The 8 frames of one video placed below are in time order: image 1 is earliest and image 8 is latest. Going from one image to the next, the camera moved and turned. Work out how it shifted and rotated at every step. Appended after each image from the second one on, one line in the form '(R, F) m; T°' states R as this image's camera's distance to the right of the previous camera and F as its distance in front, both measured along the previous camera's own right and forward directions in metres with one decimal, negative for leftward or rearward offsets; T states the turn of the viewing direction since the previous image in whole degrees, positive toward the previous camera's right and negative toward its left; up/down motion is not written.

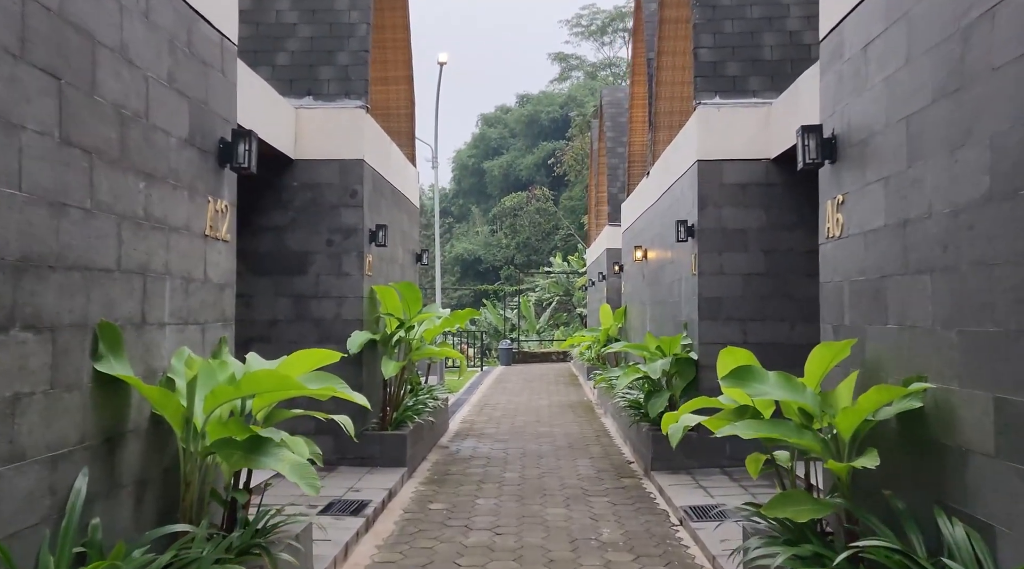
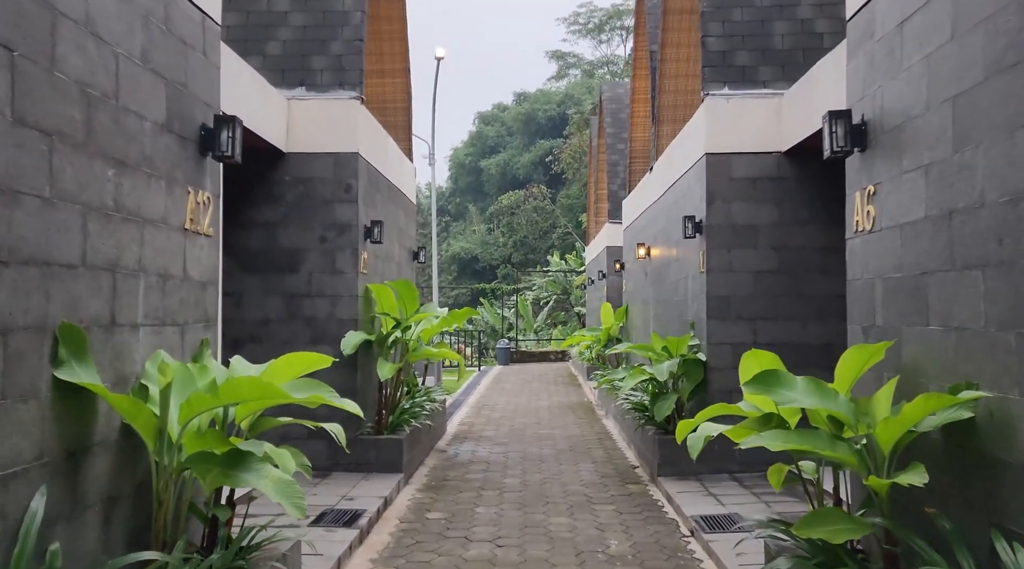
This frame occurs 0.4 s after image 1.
(0.0, +0.3) m; 0°
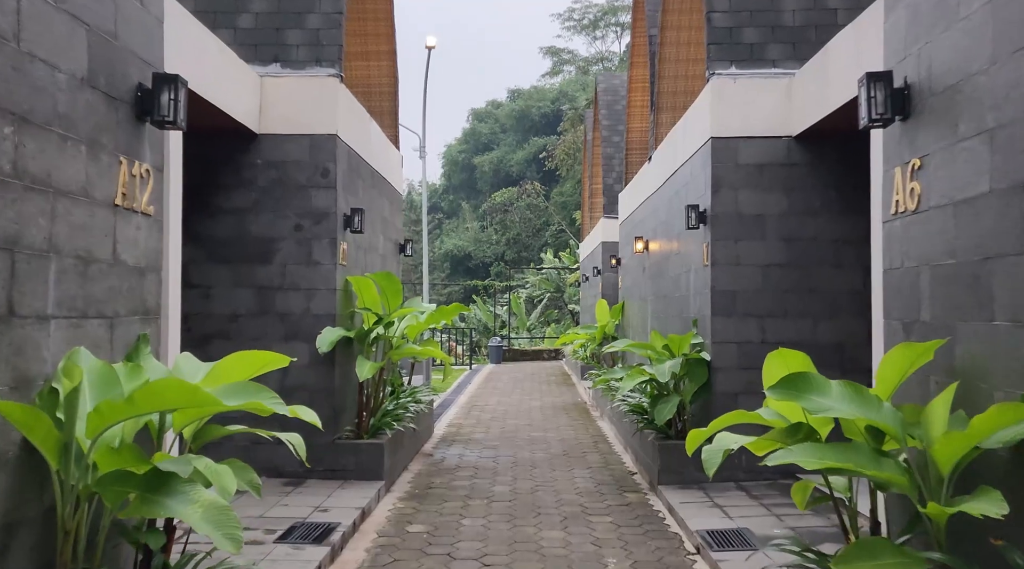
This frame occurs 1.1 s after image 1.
(0.0, +0.5) m; 0°
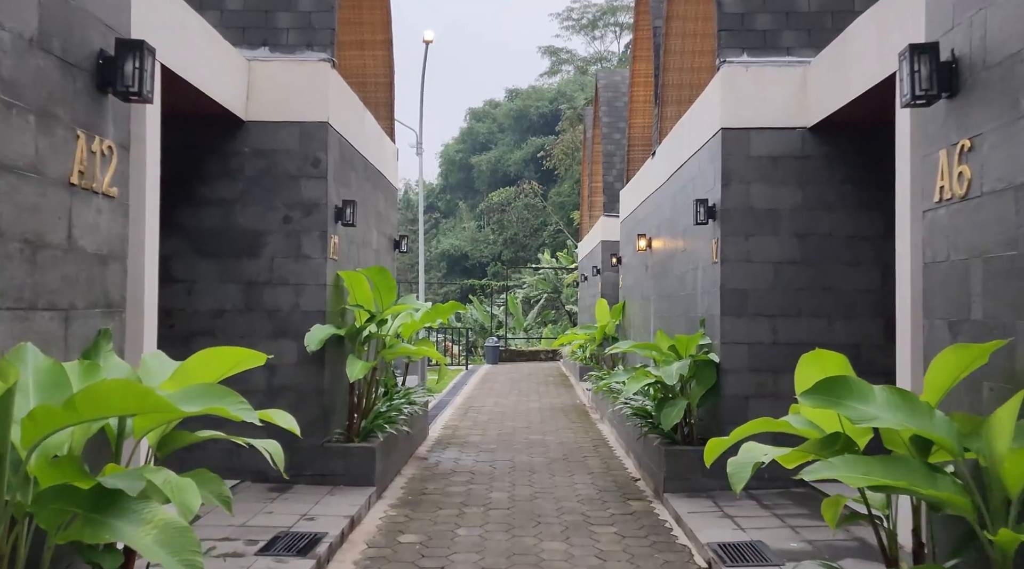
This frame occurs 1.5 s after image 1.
(0.0, +0.3) m; 0°
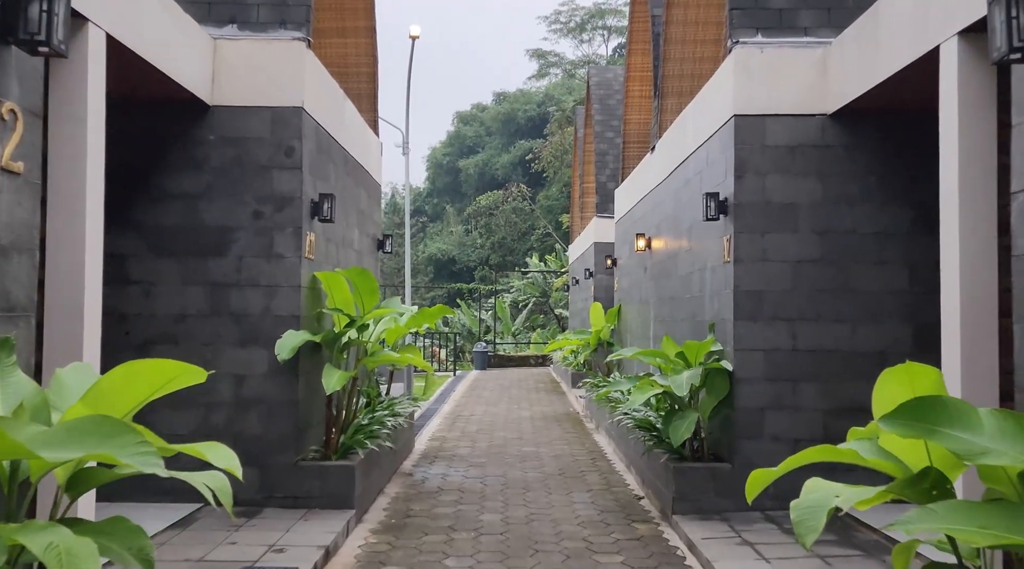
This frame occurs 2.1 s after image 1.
(0.0, +0.6) m; +1°
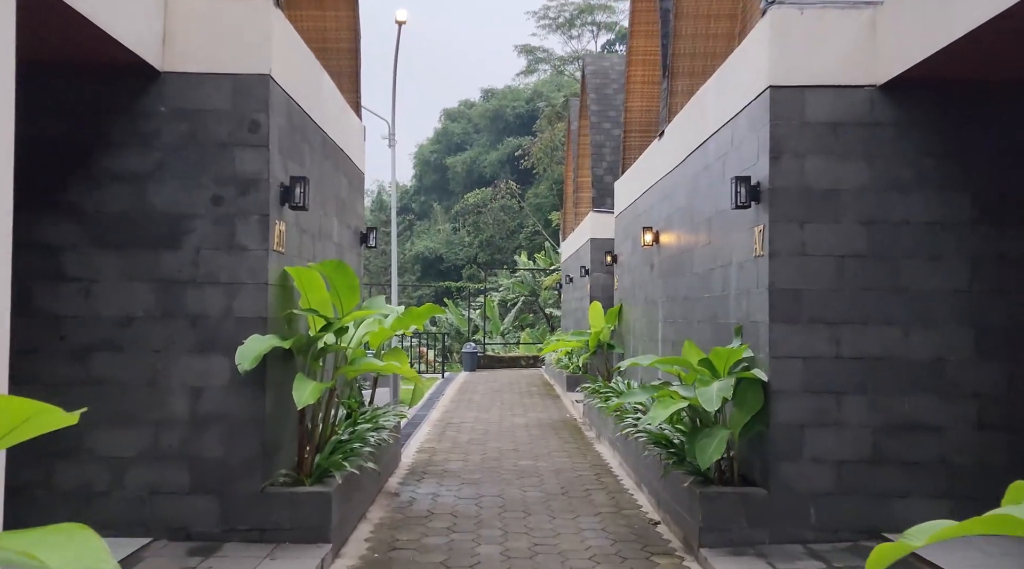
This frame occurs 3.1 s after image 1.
(-0.1, +0.8) m; +1°
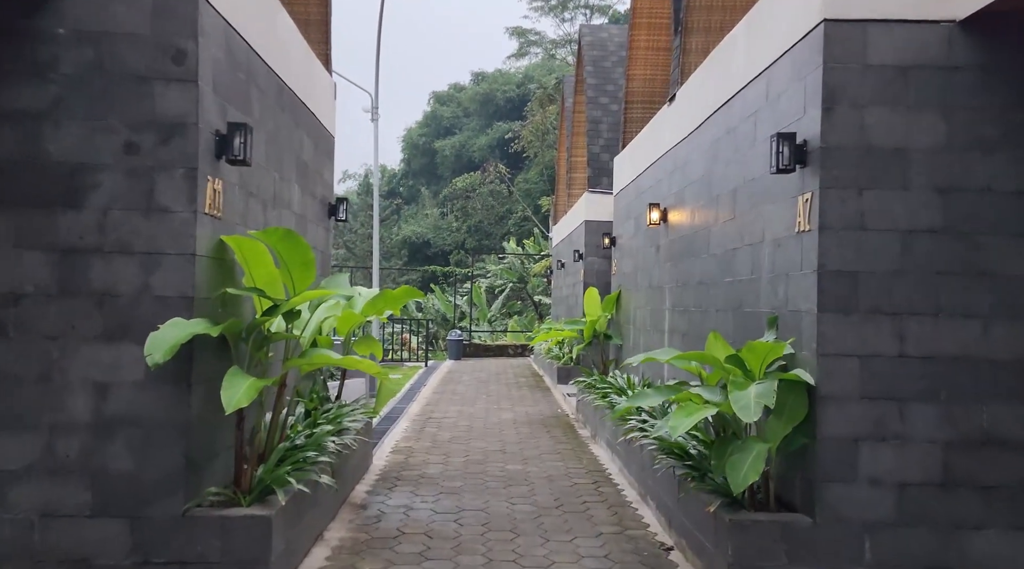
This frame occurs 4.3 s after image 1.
(0.0, +1.0) m; +1°
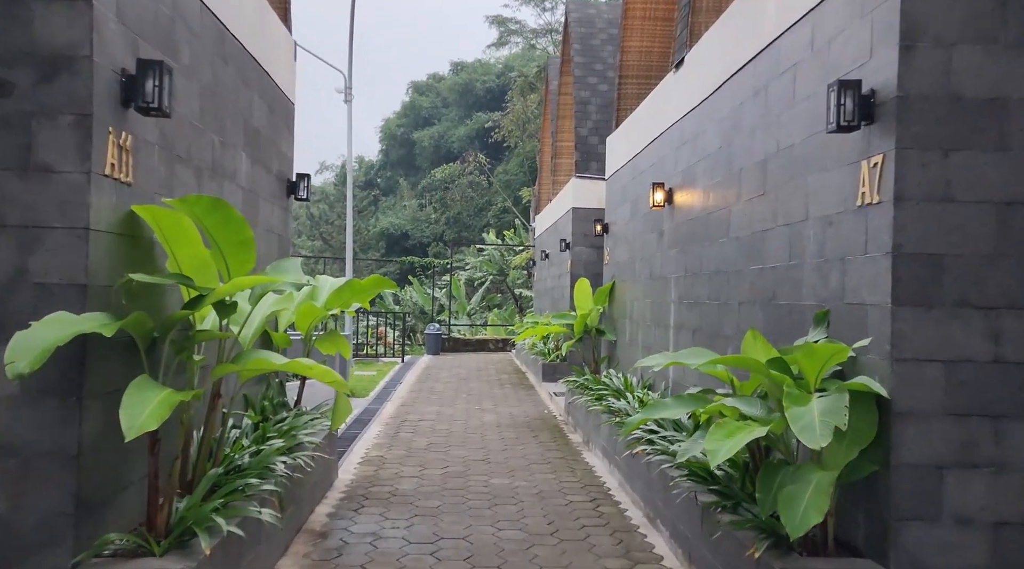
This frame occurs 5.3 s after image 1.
(0.0, +0.9) m; +1°
